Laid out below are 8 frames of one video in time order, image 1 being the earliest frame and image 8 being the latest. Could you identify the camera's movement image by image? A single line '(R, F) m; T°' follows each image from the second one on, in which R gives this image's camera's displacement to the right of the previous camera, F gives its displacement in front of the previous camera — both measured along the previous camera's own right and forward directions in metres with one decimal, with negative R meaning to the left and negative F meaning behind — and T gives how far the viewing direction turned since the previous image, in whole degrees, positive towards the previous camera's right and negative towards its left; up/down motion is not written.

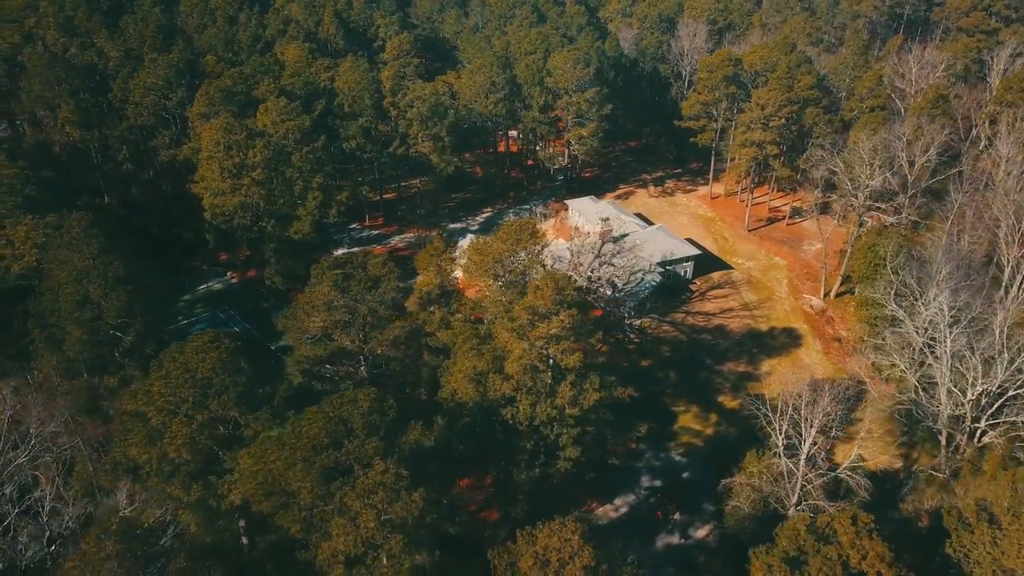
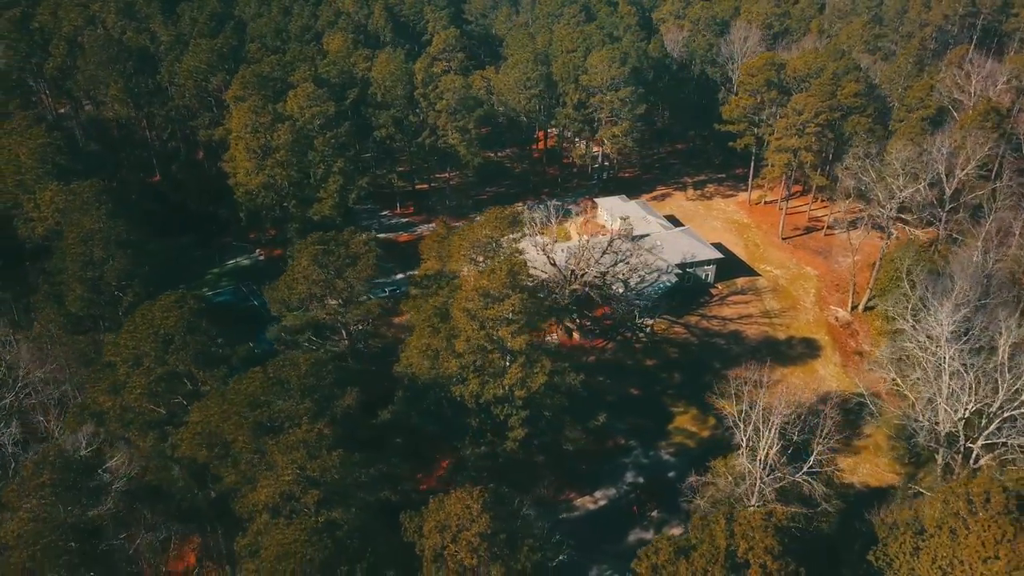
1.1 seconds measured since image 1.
(+3.0, -0.4) m; -5°
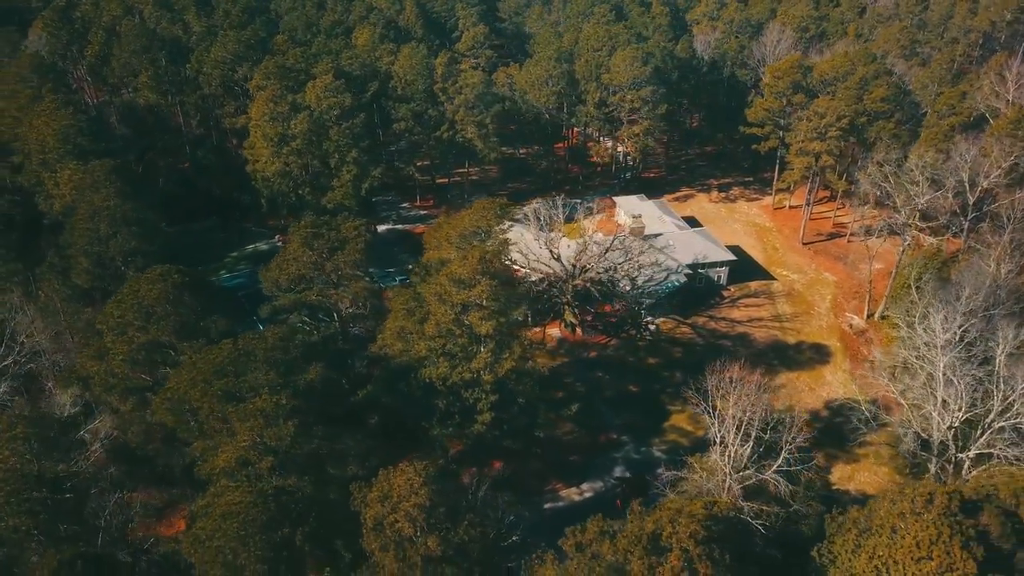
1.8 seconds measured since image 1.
(+2.0, -0.4) m; -3°
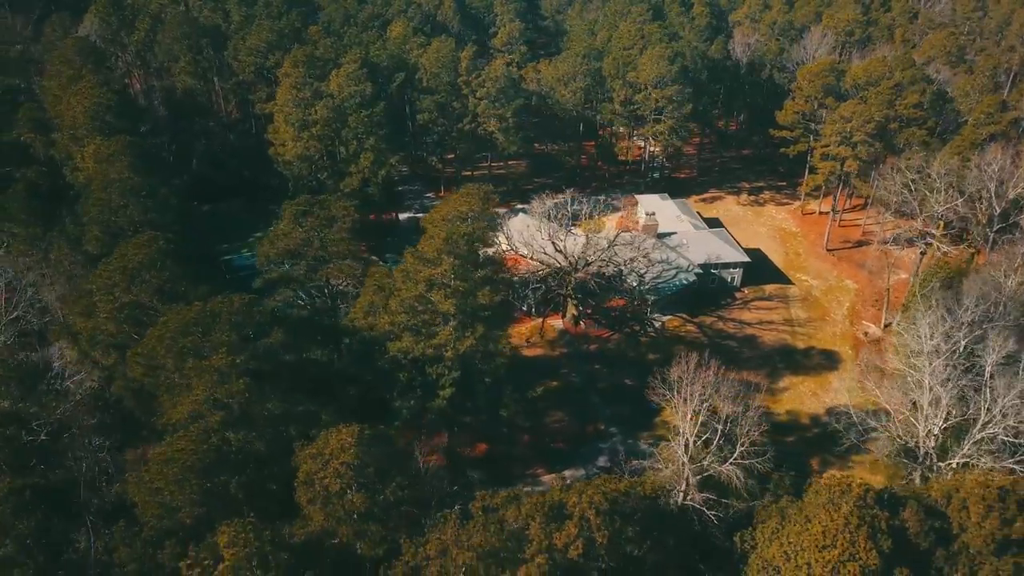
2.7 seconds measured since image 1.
(+2.6, -0.5) m; -4°
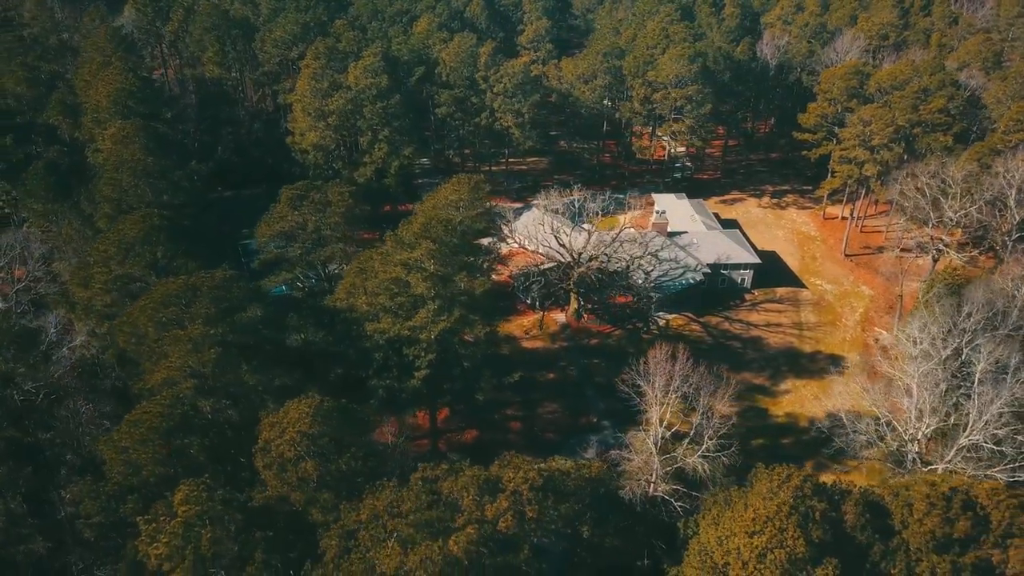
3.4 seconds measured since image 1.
(+1.9, -0.4) m; -3°
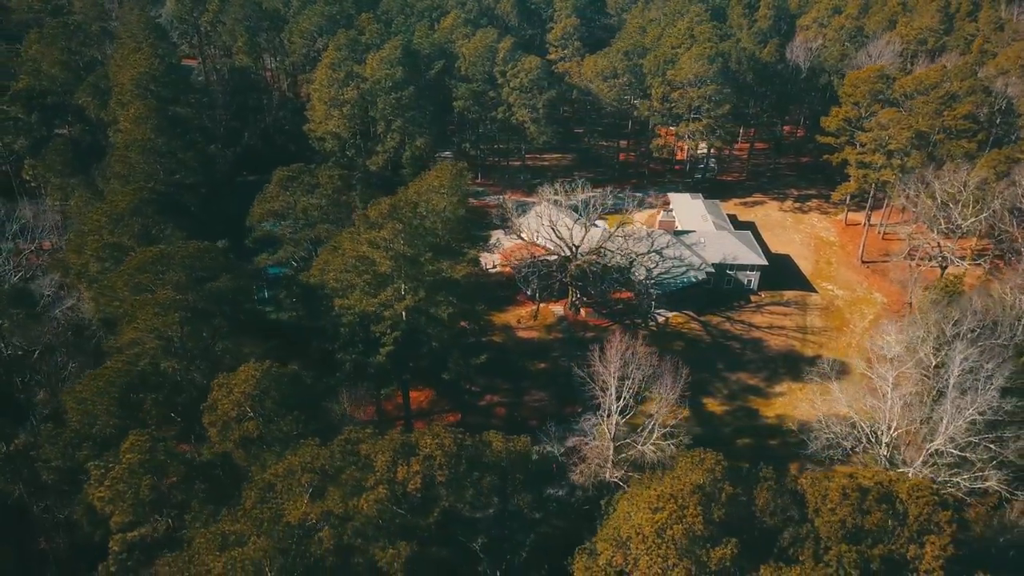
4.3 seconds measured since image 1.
(+2.7, -0.5) m; -4°
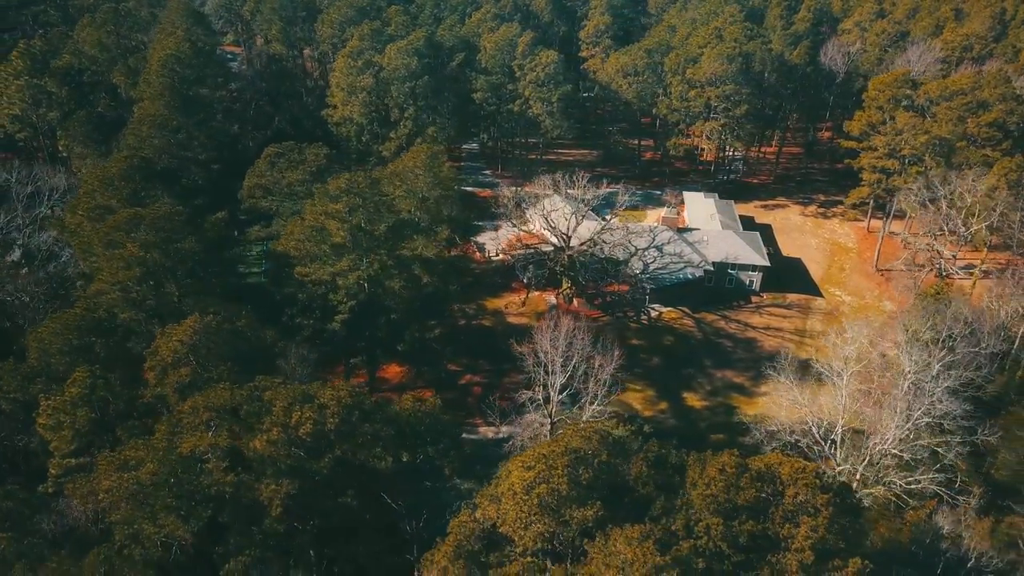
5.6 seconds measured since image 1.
(+3.7, -0.7) m; -5°
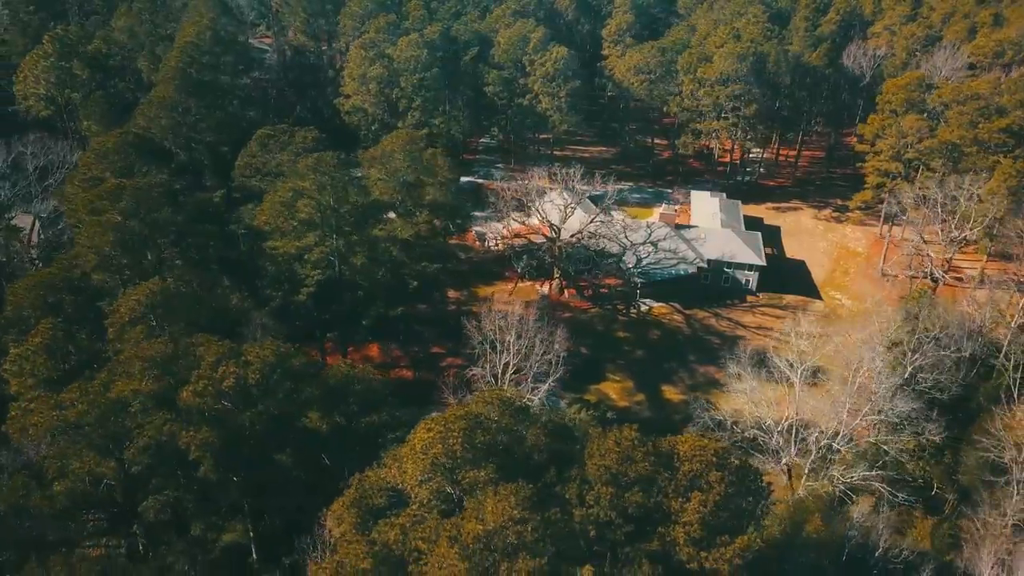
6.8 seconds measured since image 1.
(+3.2, -0.7) m; -4°
